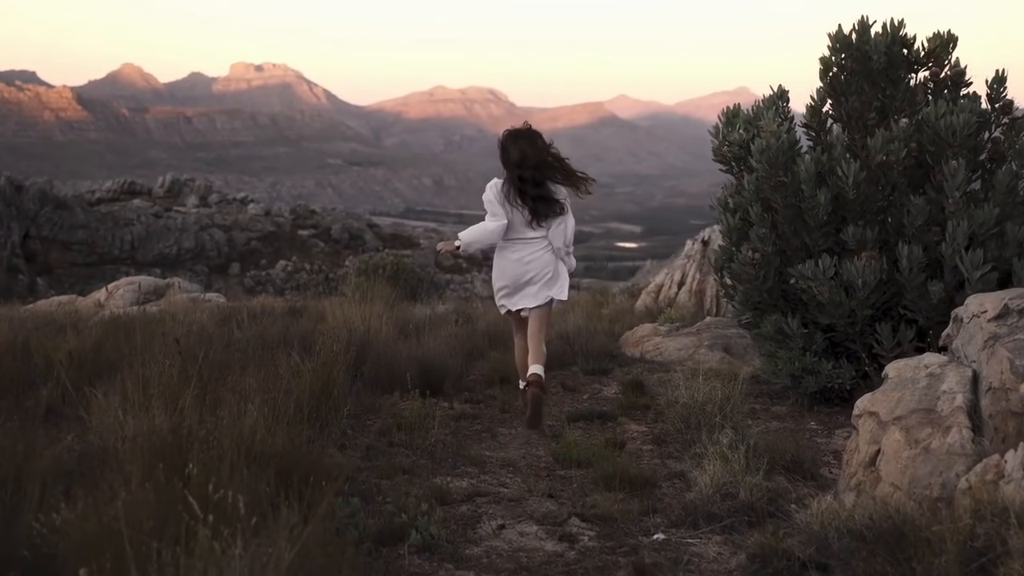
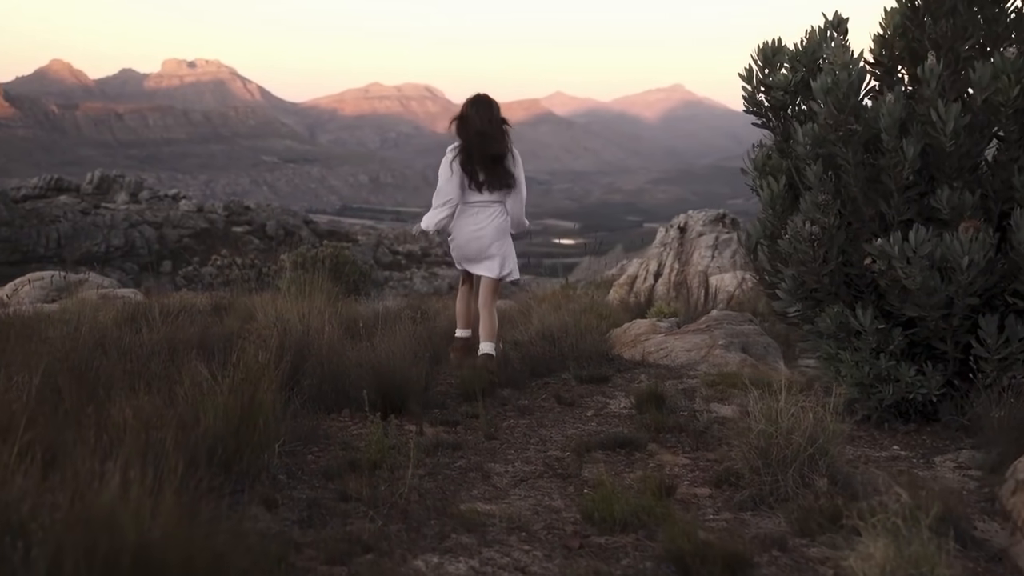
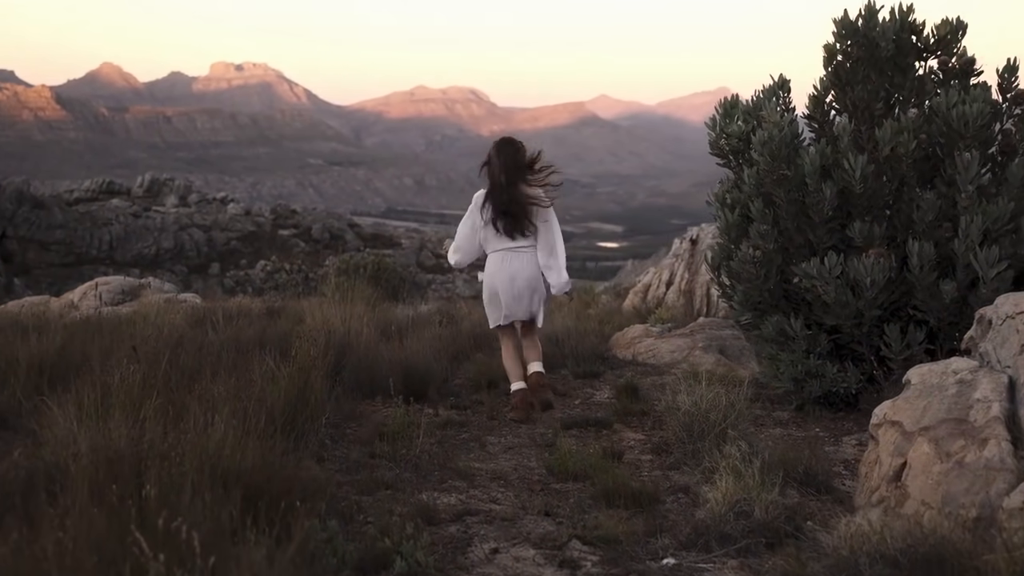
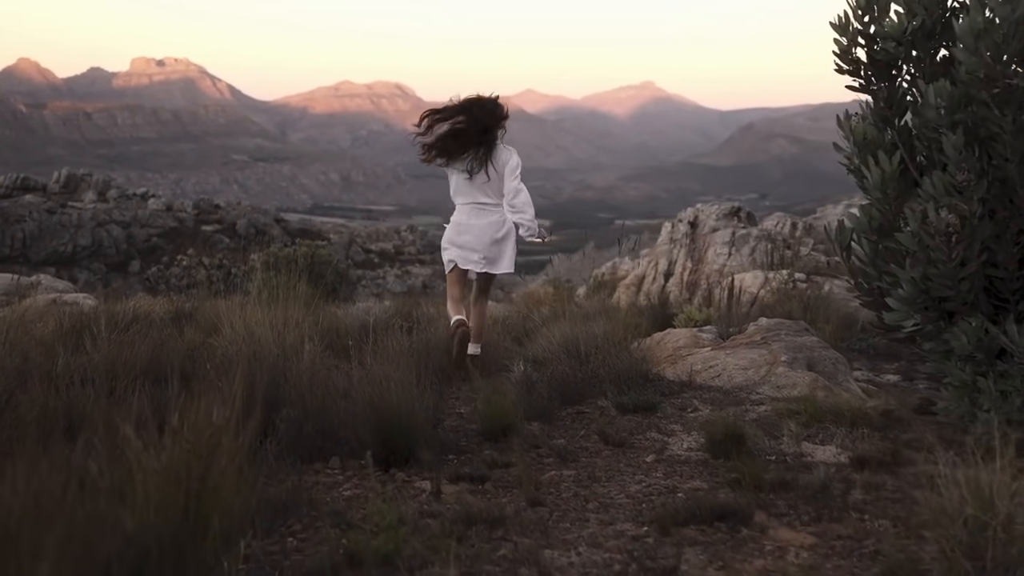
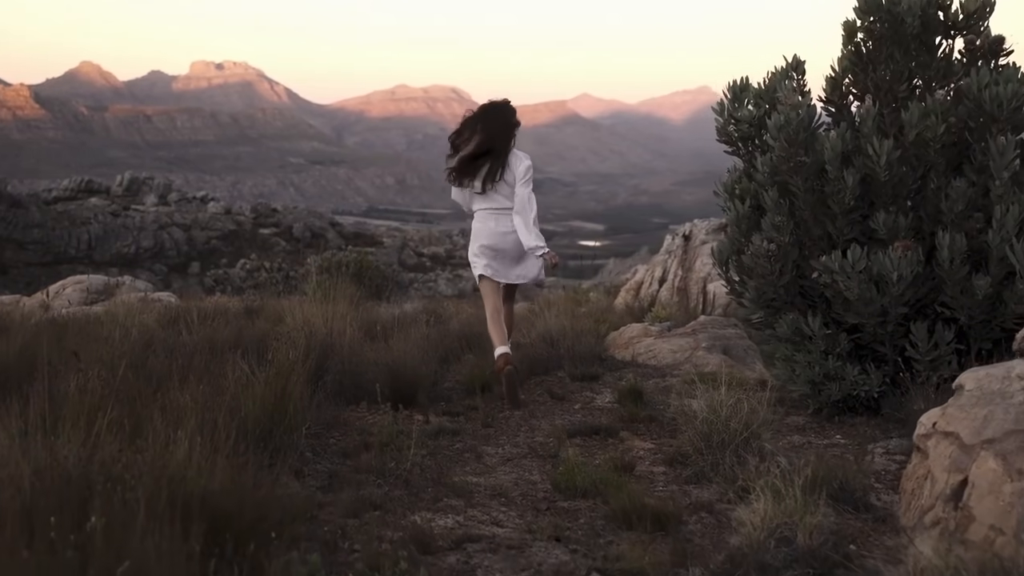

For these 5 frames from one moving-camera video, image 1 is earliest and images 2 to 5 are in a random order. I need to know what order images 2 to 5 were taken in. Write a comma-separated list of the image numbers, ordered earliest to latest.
3, 5, 2, 4
